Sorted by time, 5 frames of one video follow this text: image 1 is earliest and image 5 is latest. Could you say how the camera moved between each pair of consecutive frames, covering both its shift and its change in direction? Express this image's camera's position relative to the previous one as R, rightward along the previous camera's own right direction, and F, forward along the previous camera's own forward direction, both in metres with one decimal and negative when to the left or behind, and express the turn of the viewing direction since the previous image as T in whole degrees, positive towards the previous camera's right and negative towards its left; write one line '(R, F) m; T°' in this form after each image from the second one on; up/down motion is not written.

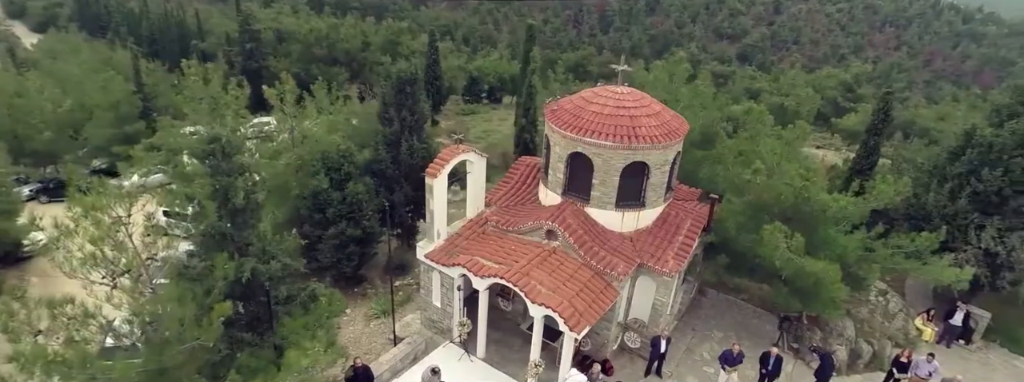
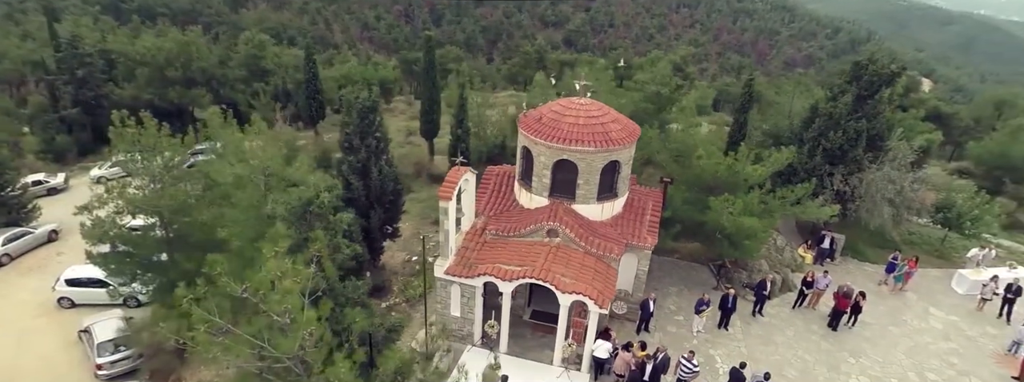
(-4.0, -0.9) m; +17°
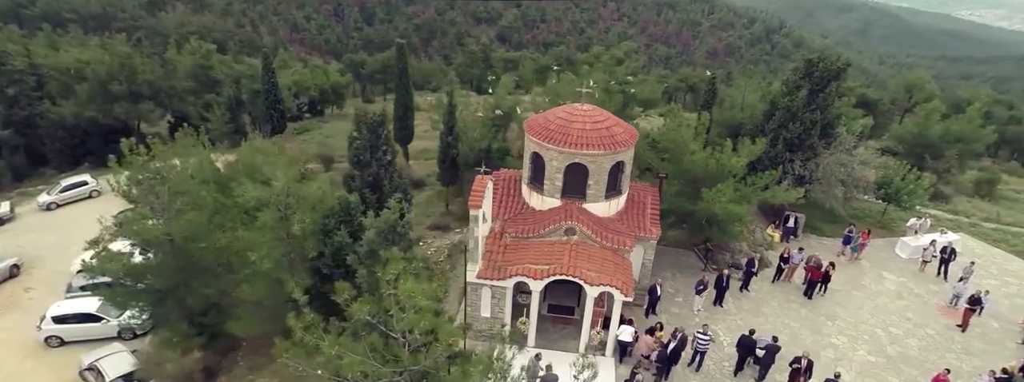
(-2.4, -0.8) m; +7°
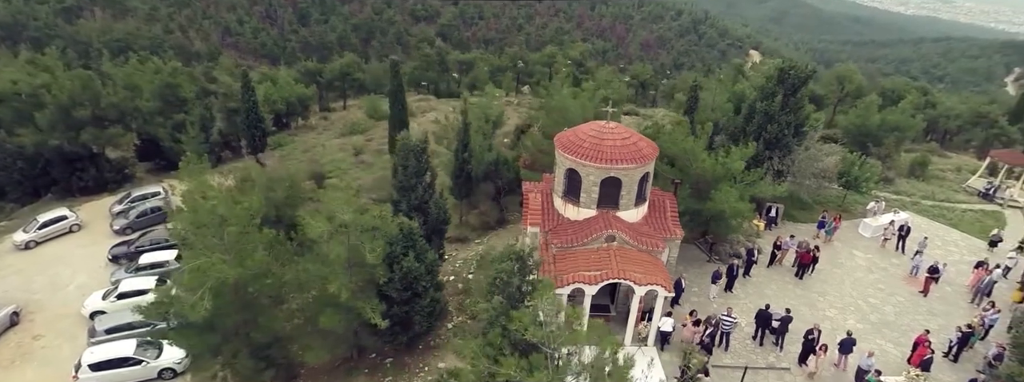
(-3.4, -1.3) m; +7°
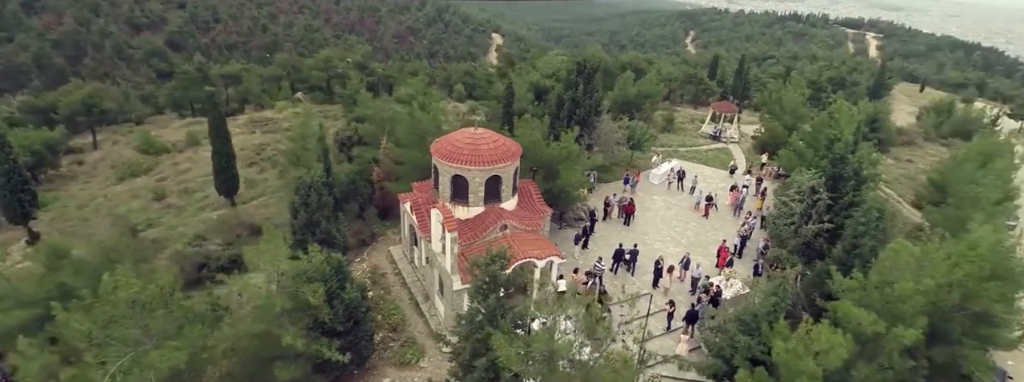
(-4.1, -1.3) m; +23°
